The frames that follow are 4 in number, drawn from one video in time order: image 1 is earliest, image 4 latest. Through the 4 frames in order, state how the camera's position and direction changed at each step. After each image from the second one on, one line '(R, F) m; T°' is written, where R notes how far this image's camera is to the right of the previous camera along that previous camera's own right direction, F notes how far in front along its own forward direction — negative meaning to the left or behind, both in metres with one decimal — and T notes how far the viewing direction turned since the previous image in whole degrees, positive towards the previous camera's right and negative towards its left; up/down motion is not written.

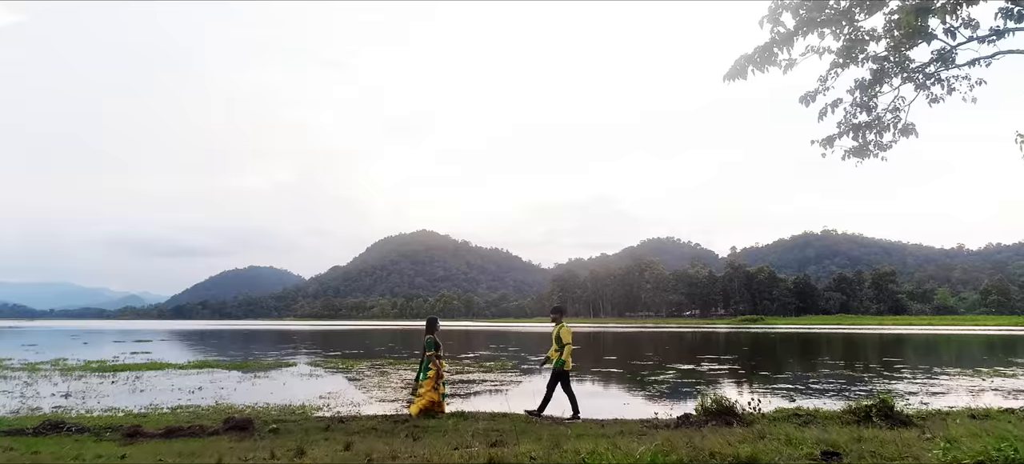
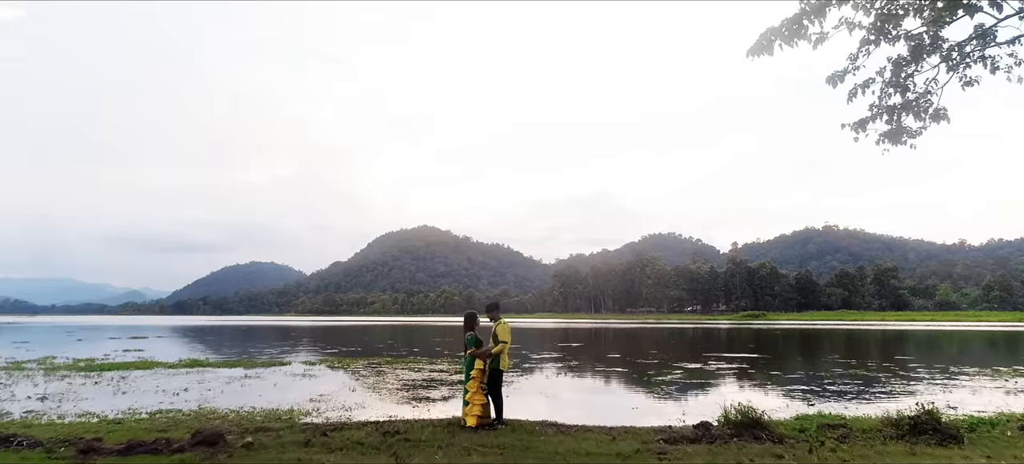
(0.0, +0.4) m; 0°
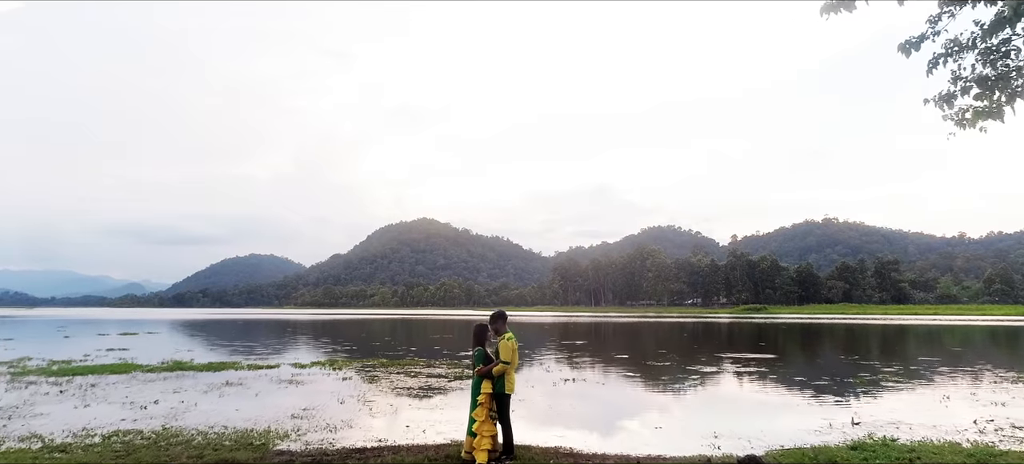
(-0.1, +0.8) m; 0°
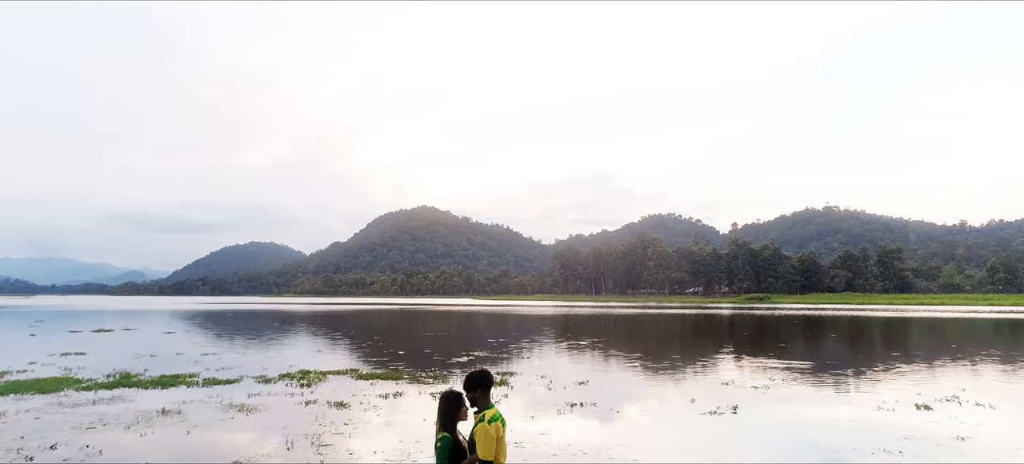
(+0.1, +1.5) m; 0°
